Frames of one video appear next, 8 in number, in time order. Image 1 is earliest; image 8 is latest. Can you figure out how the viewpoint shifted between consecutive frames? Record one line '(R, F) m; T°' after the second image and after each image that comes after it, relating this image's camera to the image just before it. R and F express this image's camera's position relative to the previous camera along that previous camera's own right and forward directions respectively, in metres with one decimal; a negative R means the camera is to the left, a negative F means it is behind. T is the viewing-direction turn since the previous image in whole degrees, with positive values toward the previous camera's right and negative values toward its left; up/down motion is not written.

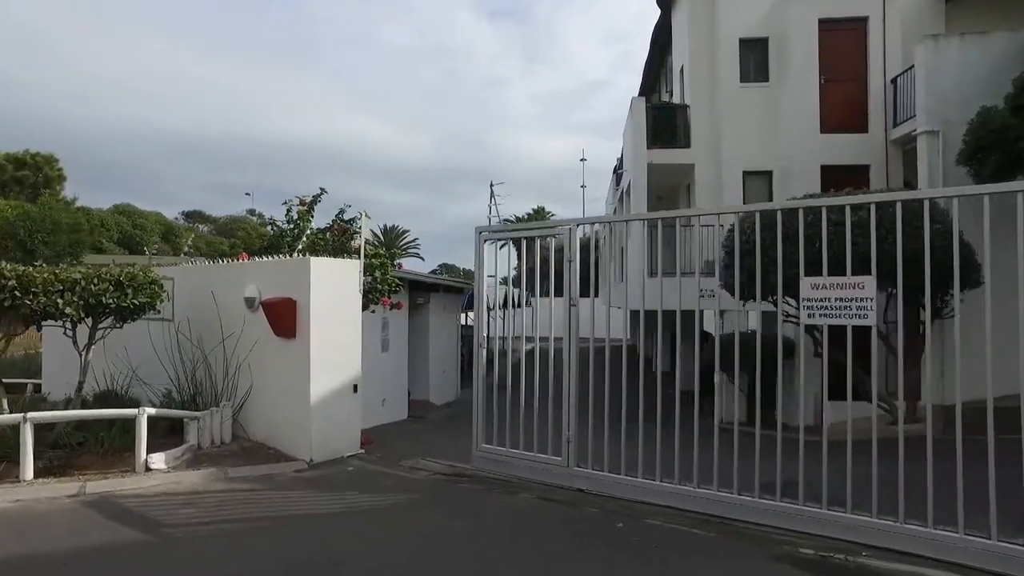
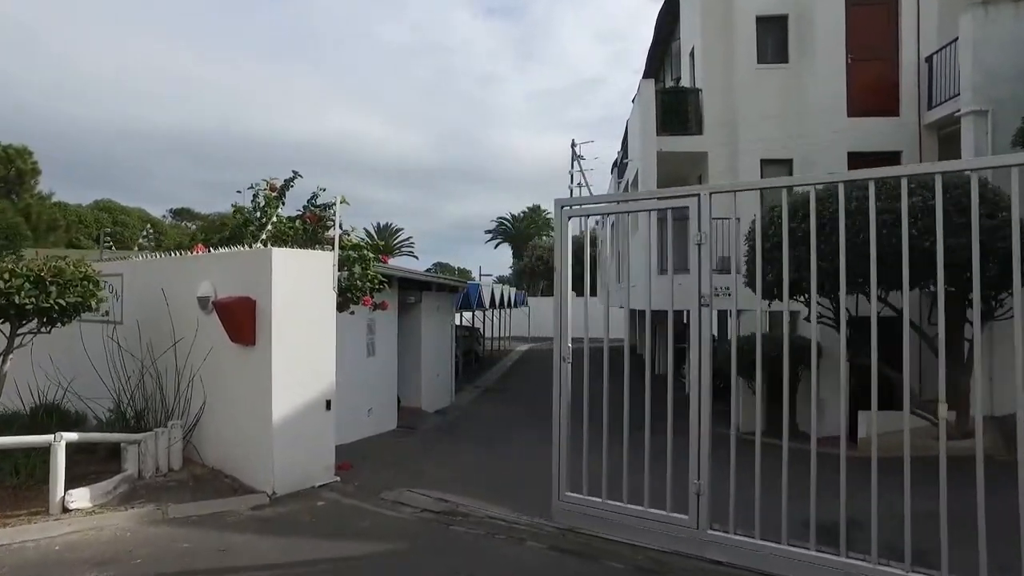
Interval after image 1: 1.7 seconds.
(-0.1, +1.3) m; 0°
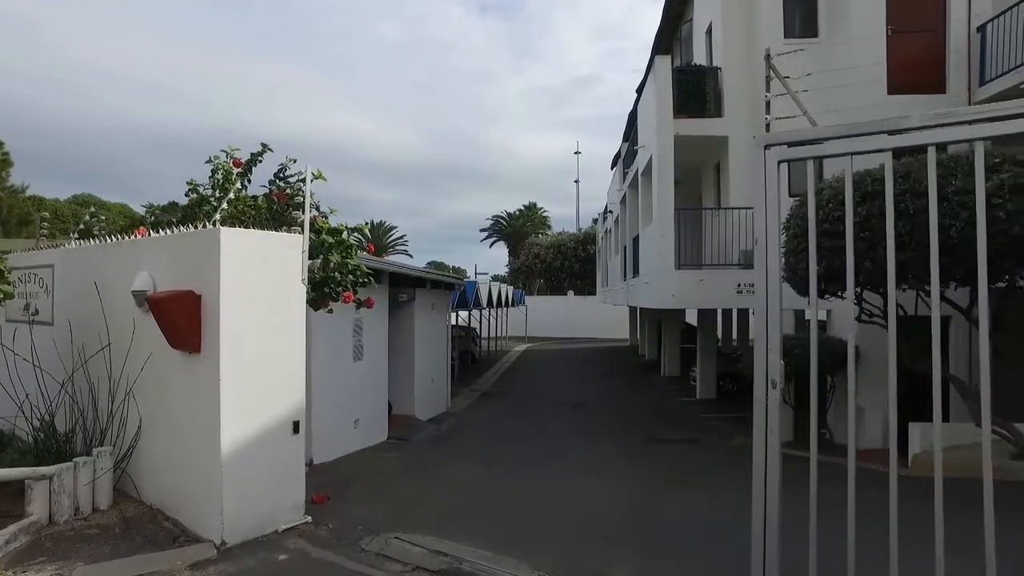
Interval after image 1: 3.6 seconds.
(-0.1, +1.4) m; 0°
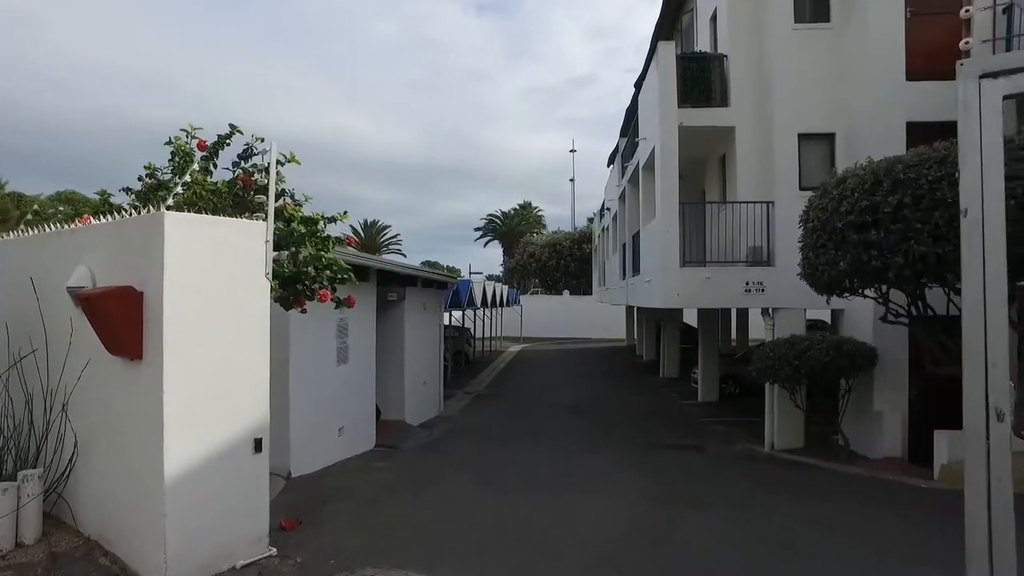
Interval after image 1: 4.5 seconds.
(0.0, +0.7) m; 0°
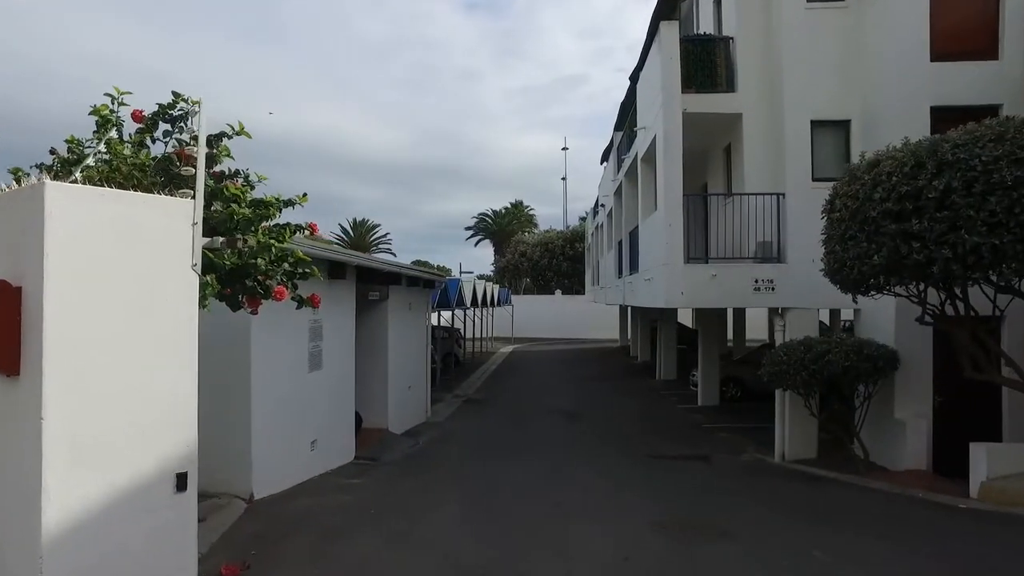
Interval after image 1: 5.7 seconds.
(0.0, +1.0) m; +1°
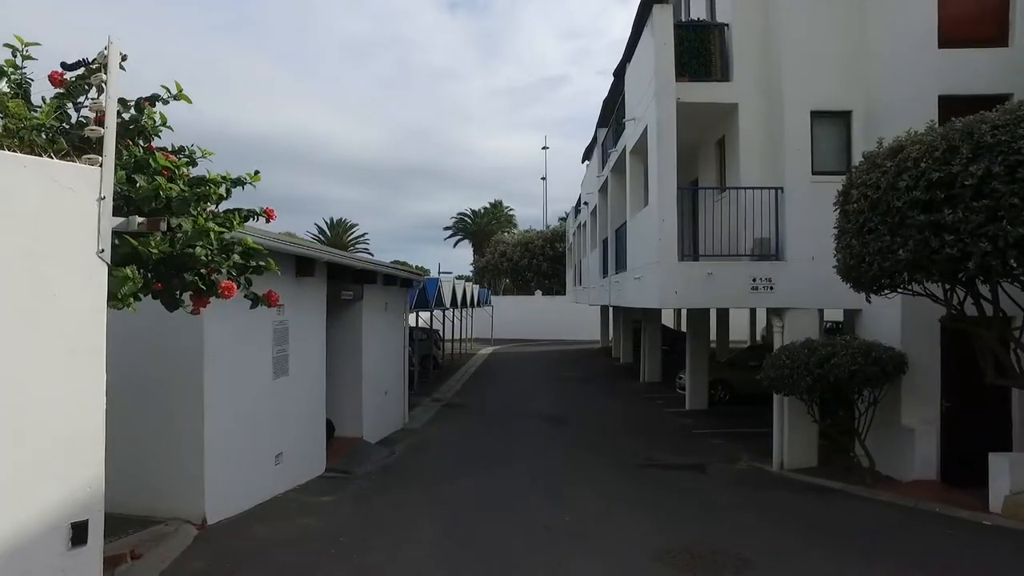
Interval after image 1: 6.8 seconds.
(-0.1, +0.8) m; +2°
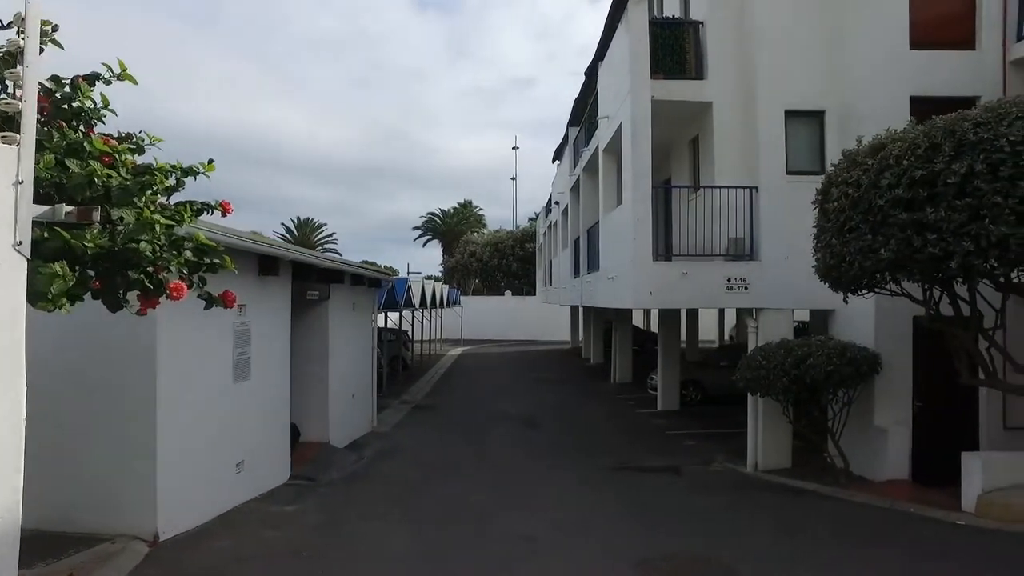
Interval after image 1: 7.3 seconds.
(0.0, +0.3) m; +2°
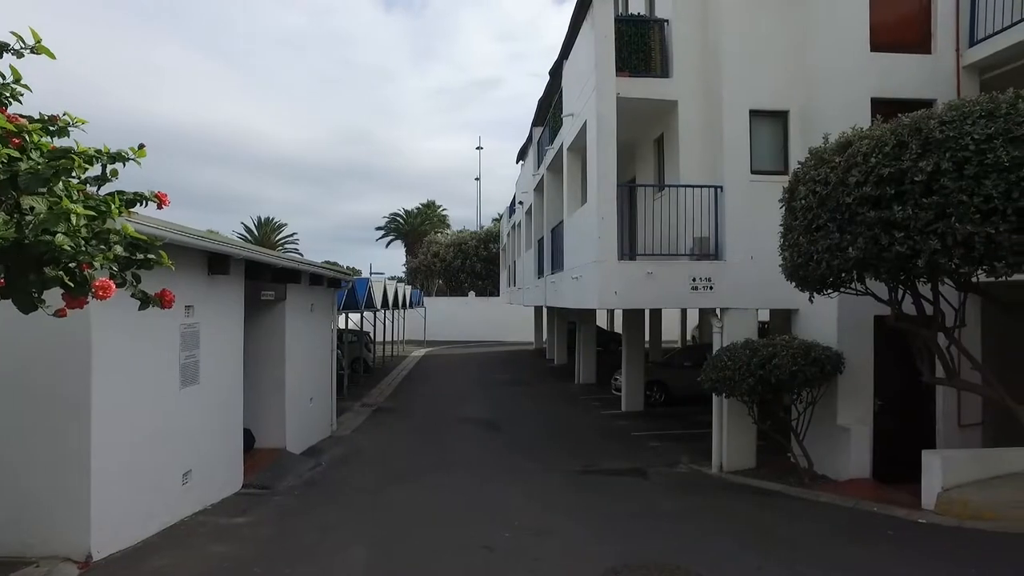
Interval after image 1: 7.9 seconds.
(0.0, +0.2) m; +3°
